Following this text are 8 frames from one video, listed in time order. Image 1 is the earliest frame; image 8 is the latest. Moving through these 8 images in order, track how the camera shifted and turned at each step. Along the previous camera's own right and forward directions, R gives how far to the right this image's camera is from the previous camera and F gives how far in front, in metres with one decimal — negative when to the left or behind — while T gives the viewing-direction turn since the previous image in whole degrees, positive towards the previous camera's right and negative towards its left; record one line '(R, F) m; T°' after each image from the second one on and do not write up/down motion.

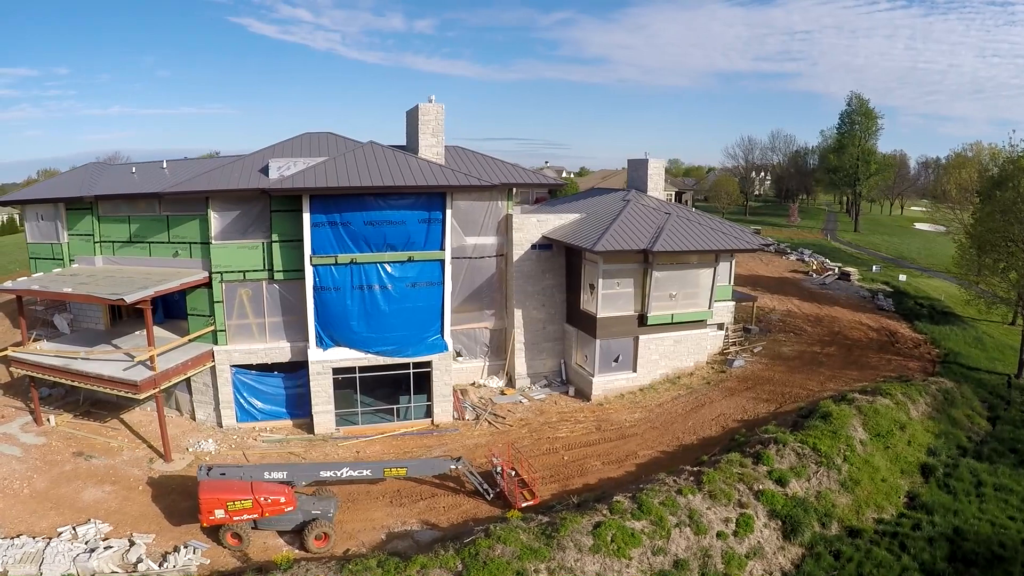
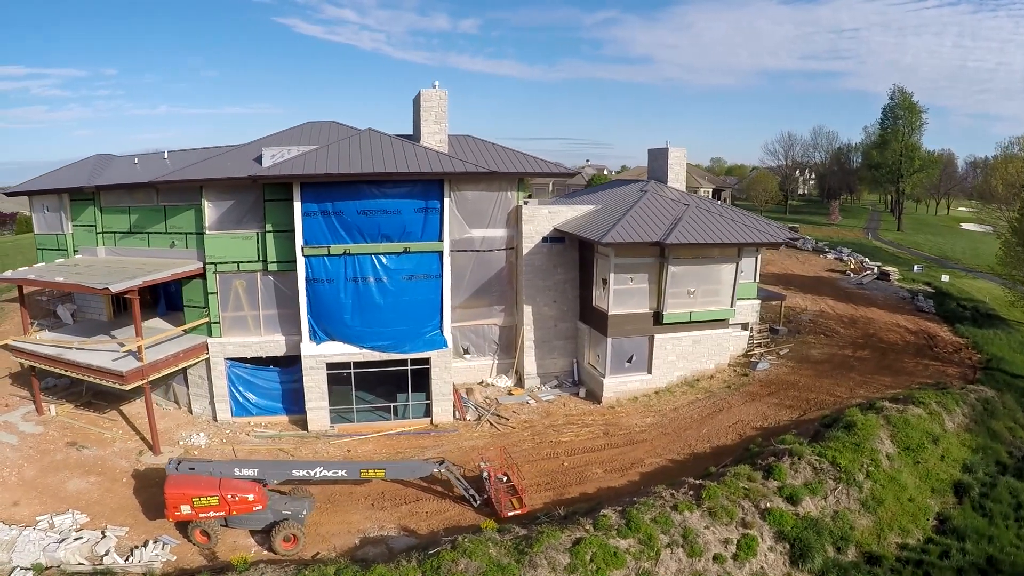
(+1.2, +1.0) m; -4°
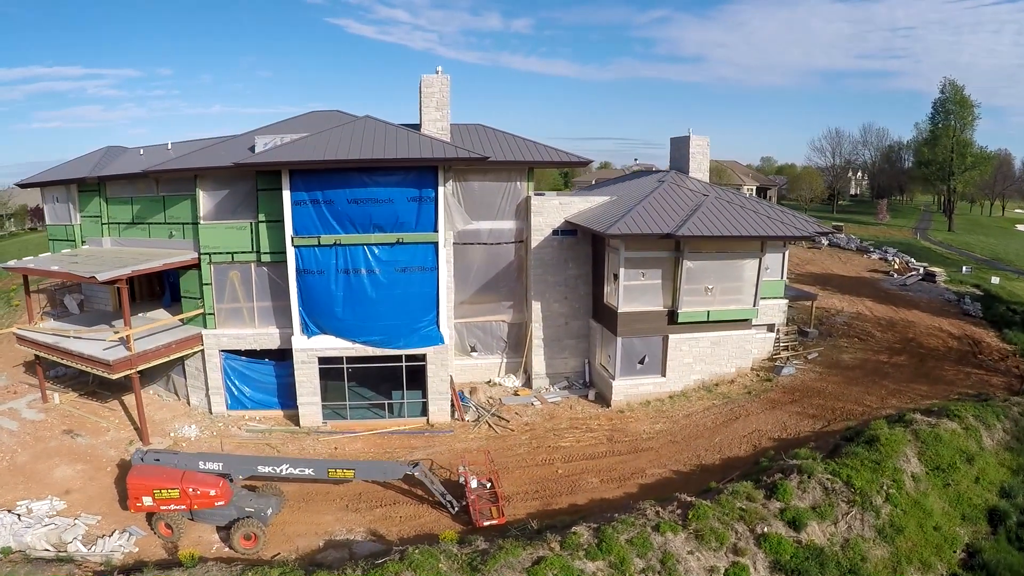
(+1.5, +1.0) m; -5°
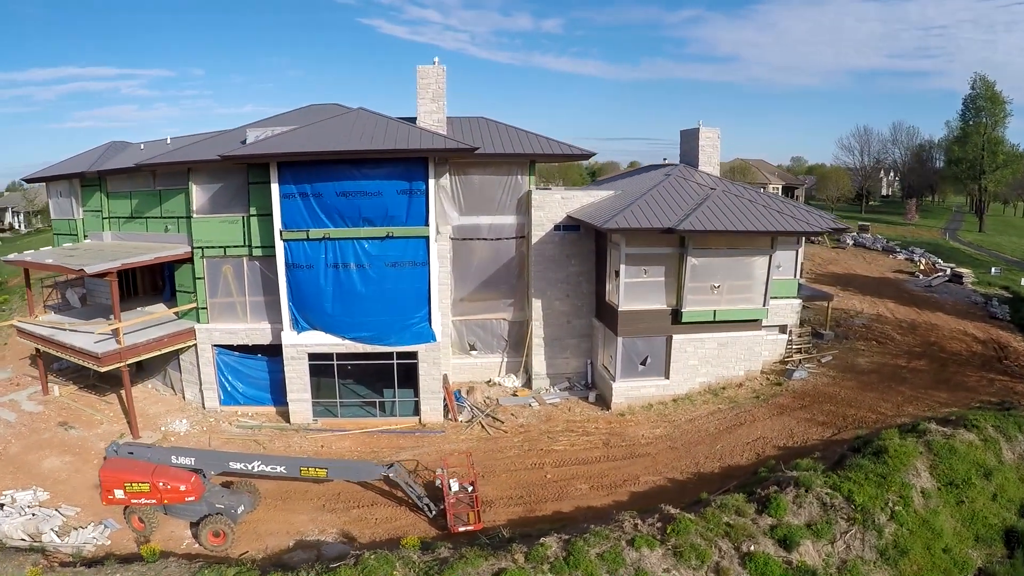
(+1.0, +0.6) m; -3°
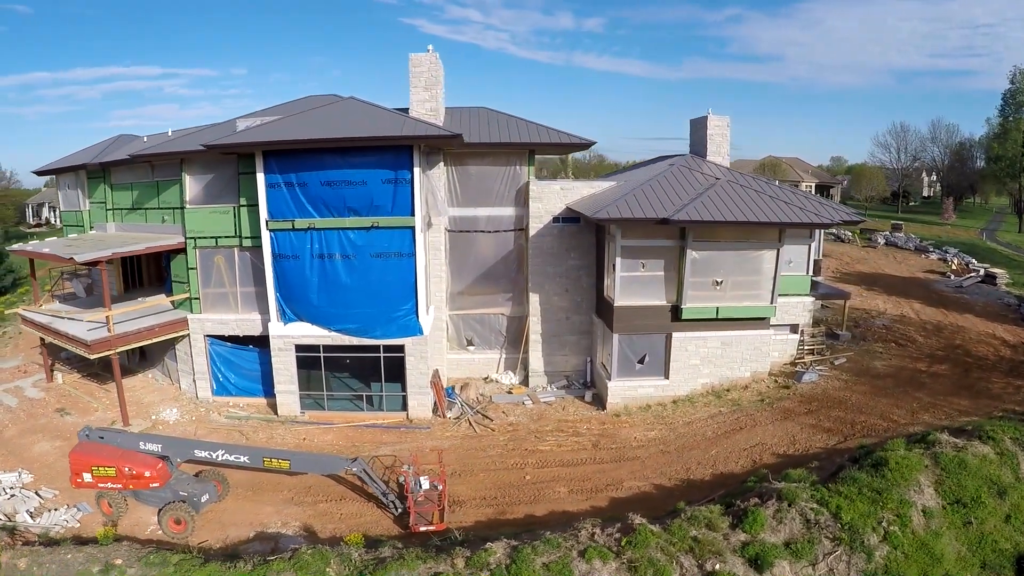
(+1.4, +0.6) m; -4°
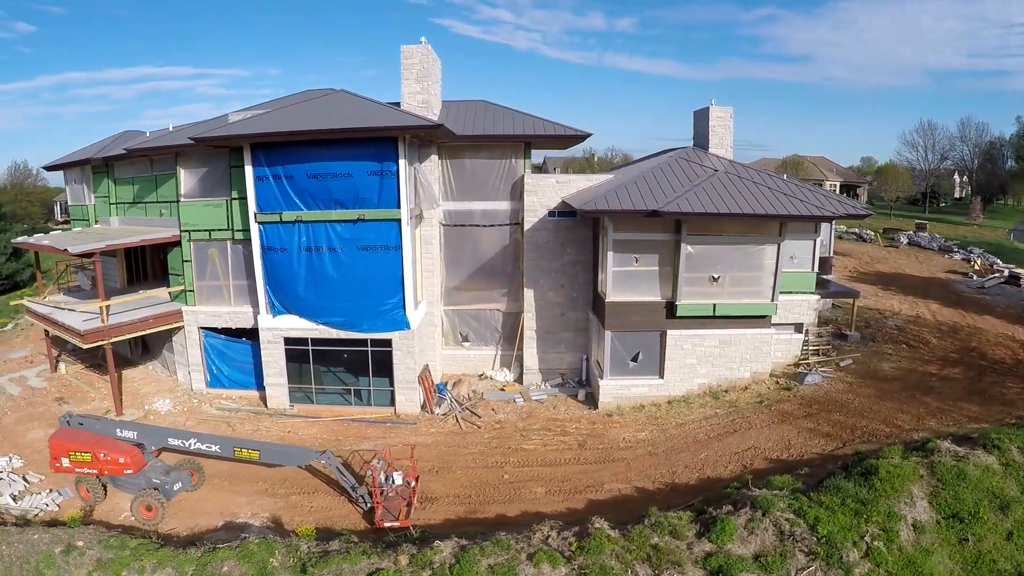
(+1.2, +0.4) m; -3°
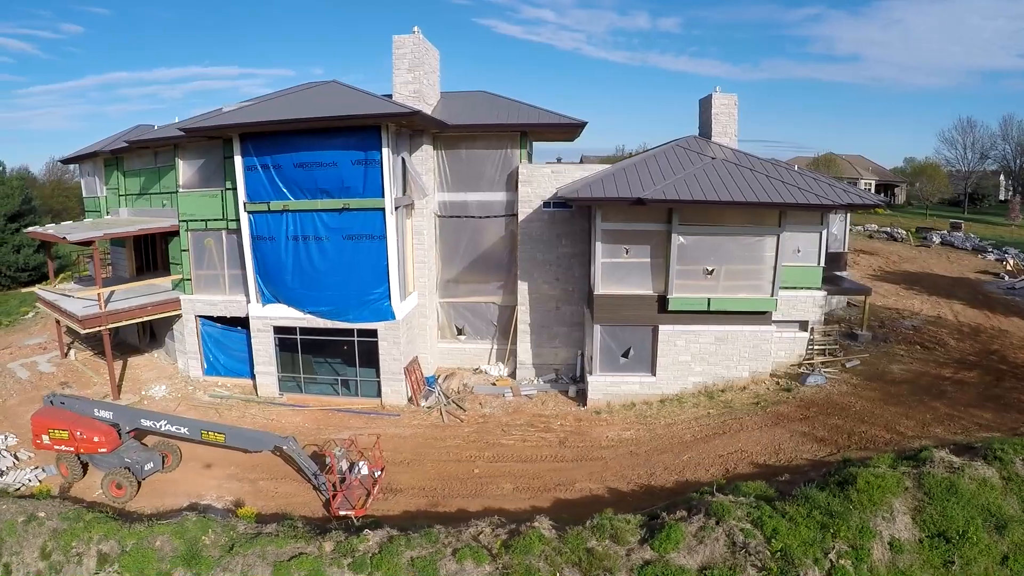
(+1.6, +0.5) m; -4°
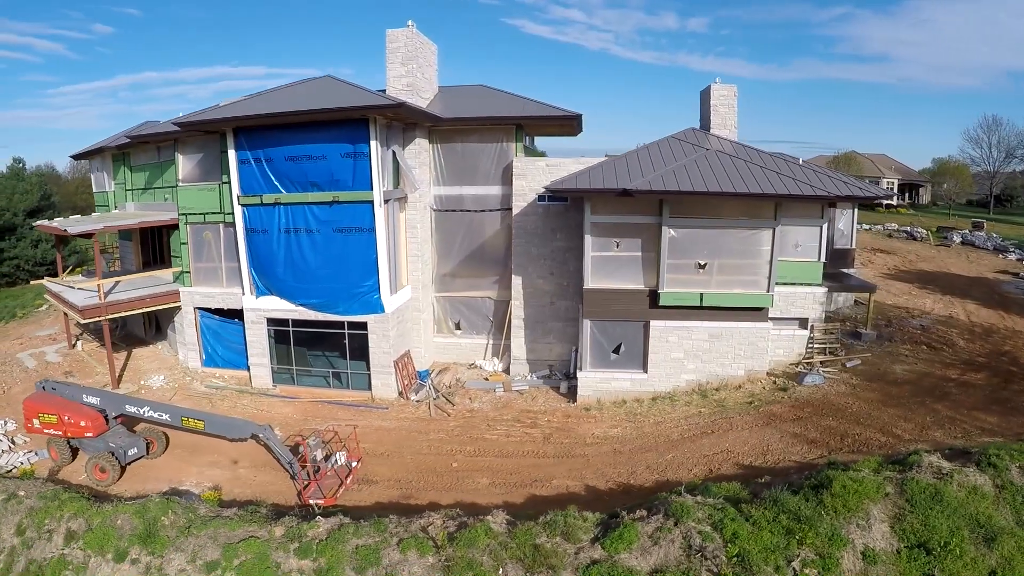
(+1.1, +0.3) m; -3°
